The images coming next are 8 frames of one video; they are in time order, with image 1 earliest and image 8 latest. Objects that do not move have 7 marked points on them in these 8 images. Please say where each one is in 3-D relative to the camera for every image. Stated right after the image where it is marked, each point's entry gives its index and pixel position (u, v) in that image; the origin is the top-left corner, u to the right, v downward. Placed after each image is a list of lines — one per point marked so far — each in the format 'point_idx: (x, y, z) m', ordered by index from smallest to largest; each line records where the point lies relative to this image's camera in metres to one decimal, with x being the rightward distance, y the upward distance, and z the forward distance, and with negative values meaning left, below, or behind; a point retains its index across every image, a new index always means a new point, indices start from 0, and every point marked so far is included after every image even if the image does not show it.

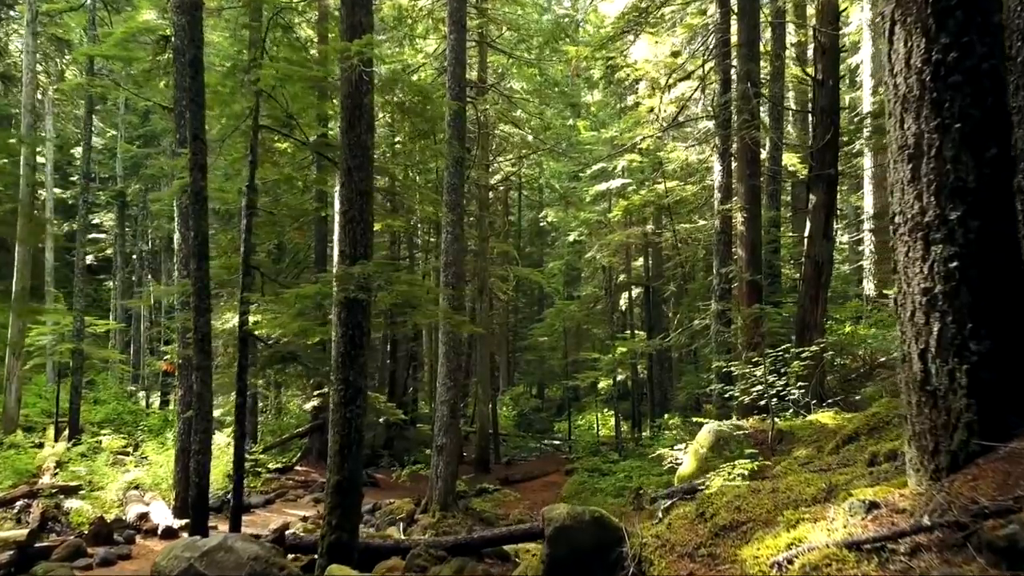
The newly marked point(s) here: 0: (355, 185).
0: (-1.4, +0.9, +7.0) m
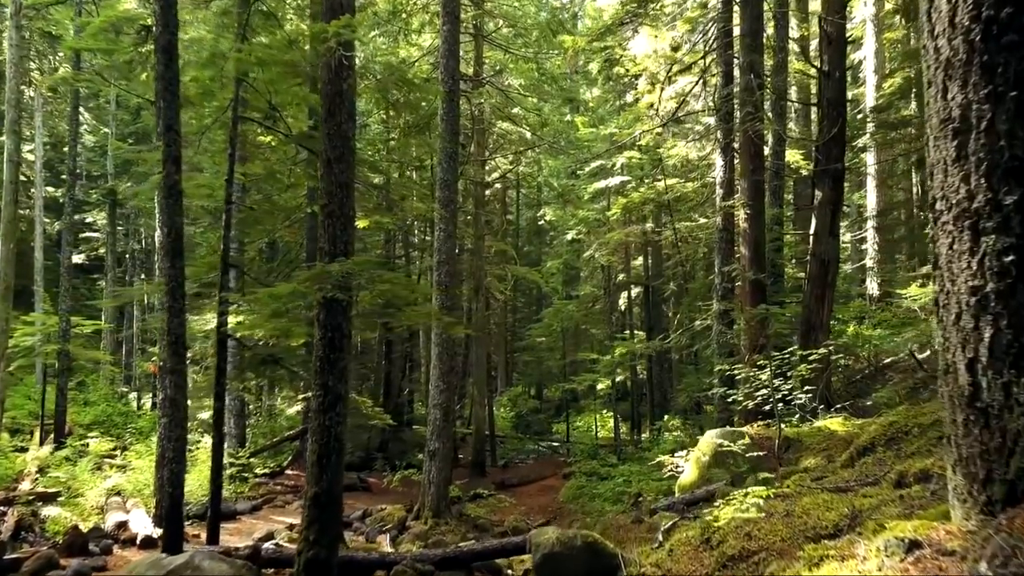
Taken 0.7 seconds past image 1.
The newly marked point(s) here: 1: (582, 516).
0: (-1.5, +1.0, +6.6) m
1: (+1.3, -4.3, +14.4) m
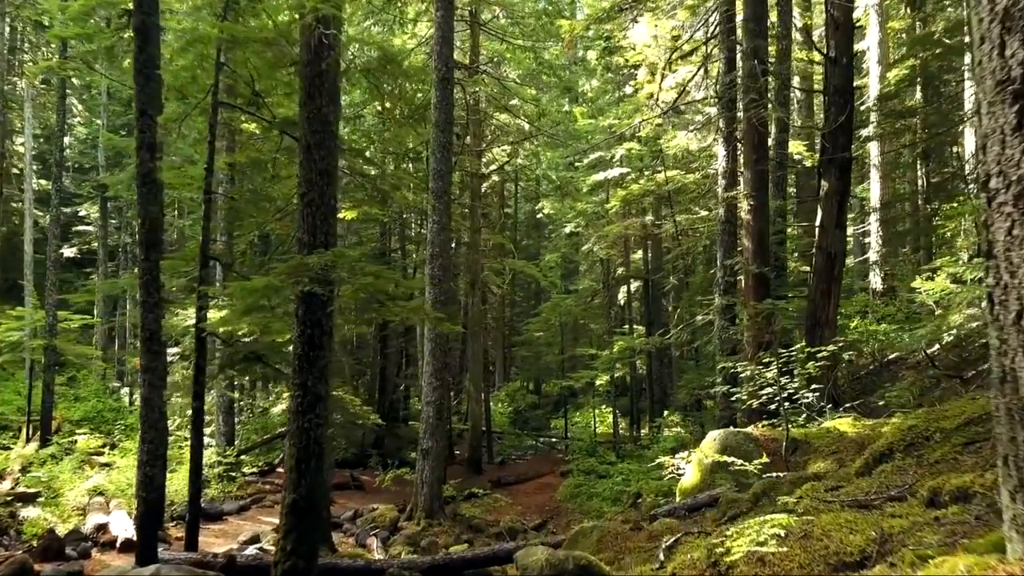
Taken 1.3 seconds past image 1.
0: (-1.6, +1.0, +6.2) m
1: (+1.2, -4.2, +14.0) m
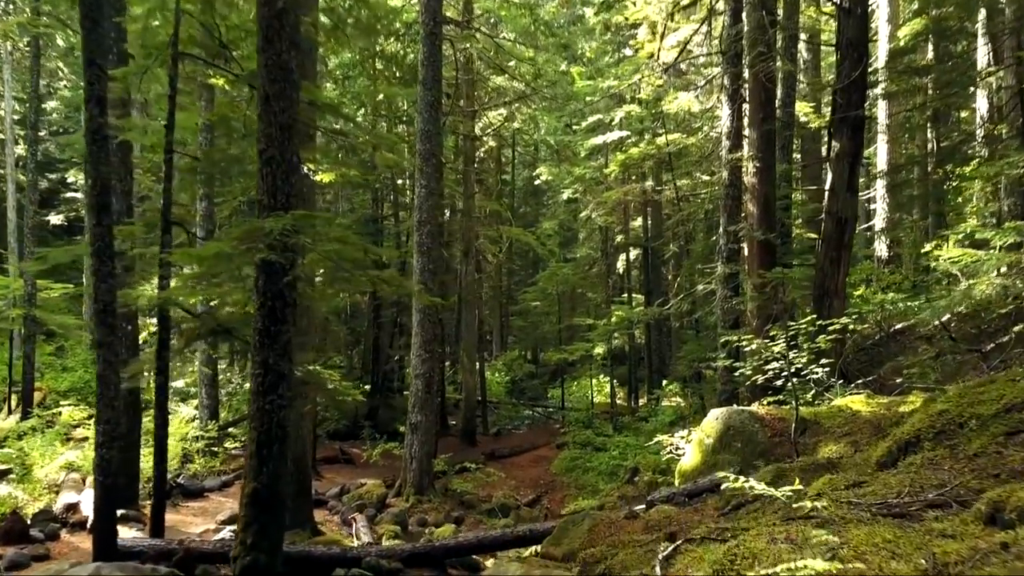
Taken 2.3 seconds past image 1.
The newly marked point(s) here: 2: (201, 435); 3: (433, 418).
0: (-1.7, +1.2, +5.6) m
1: (+1.1, -3.6, +13.6) m
2: (-5.5, -2.6, +13.7) m
3: (-1.3, -2.1, +12.5) m
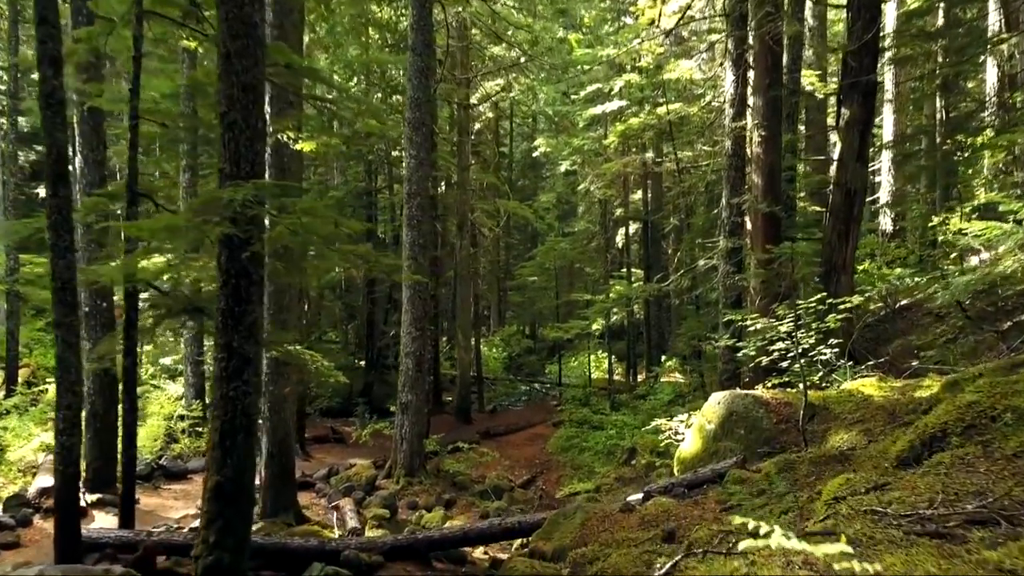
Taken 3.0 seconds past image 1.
0: (-1.8, +1.4, +5.1) m
1: (+1.0, -3.2, +13.2) m
2: (-5.6, -2.2, +13.3) m
3: (-1.4, -1.7, +12.1) m
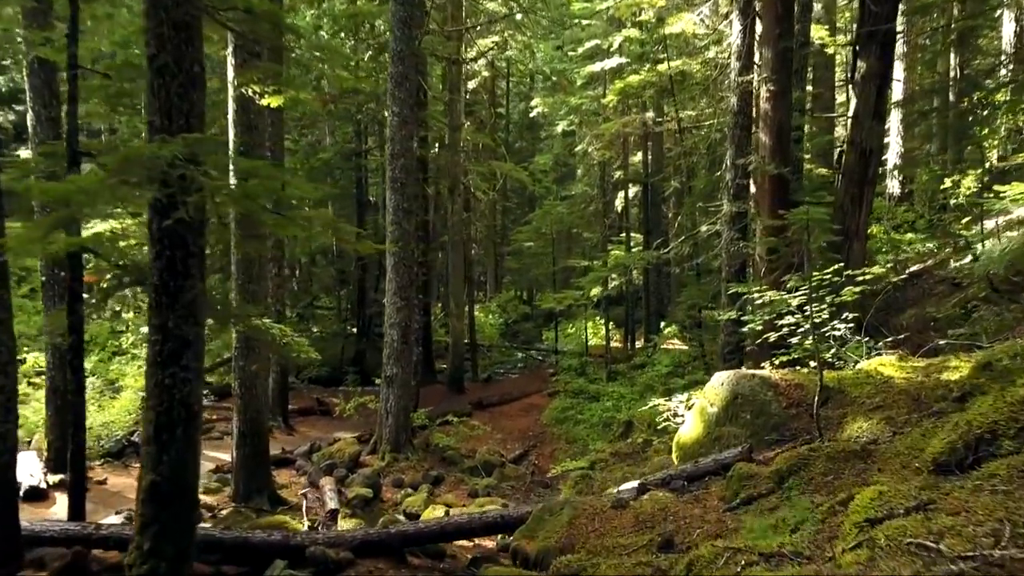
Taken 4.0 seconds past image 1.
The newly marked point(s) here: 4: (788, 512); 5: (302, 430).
0: (-1.9, +1.6, +4.3) m
1: (+0.8, -2.6, +12.7) m
2: (-5.8, -1.6, +12.7) m
3: (-1.5, -1.2, +11.6) m
4: (+1.4, -1.1, +3.8) m
5: (-3.5, -2.4, +12.9) m
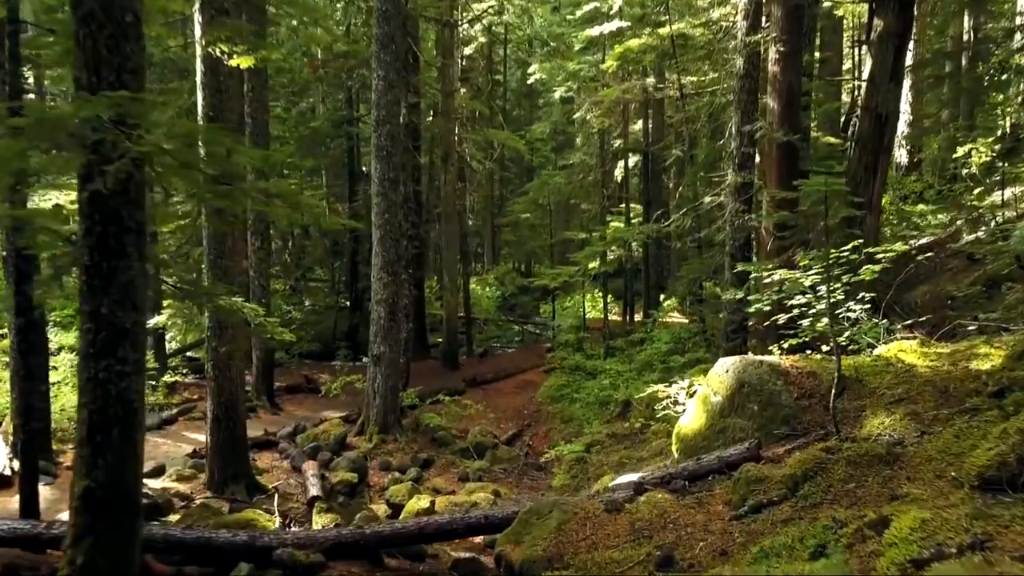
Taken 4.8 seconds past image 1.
0: (-2.0, +1.6, +3.7) m
1: (+0.7, -2.2, +12.3) m
2: (-5.9, -1.2, +12.3) m
3: (-1.6, -0.9, +11.1) m
4: (+1.3, -1.1, +3.4) m
5: (-3.6, -1.9, +12.4) m
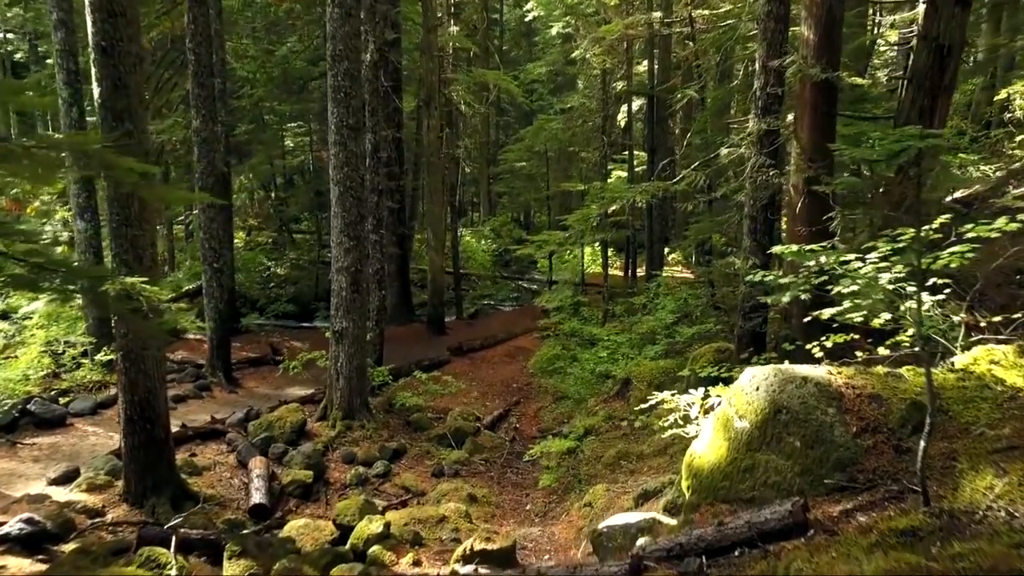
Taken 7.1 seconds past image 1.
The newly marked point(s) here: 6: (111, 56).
0: (-2.3, +1.6, +2.2) m
1: (+0.5, -1.7, +11.0) m
2: (-6.1, -0.7, +10.9) m
3: (-1.8, -0.4, +9.7) m
4: (+1.0, -1.1, +2.0) m
5: (-3.8, -1.4, +11.1) m
6: (-3.2, +1.9, +6.2) m
